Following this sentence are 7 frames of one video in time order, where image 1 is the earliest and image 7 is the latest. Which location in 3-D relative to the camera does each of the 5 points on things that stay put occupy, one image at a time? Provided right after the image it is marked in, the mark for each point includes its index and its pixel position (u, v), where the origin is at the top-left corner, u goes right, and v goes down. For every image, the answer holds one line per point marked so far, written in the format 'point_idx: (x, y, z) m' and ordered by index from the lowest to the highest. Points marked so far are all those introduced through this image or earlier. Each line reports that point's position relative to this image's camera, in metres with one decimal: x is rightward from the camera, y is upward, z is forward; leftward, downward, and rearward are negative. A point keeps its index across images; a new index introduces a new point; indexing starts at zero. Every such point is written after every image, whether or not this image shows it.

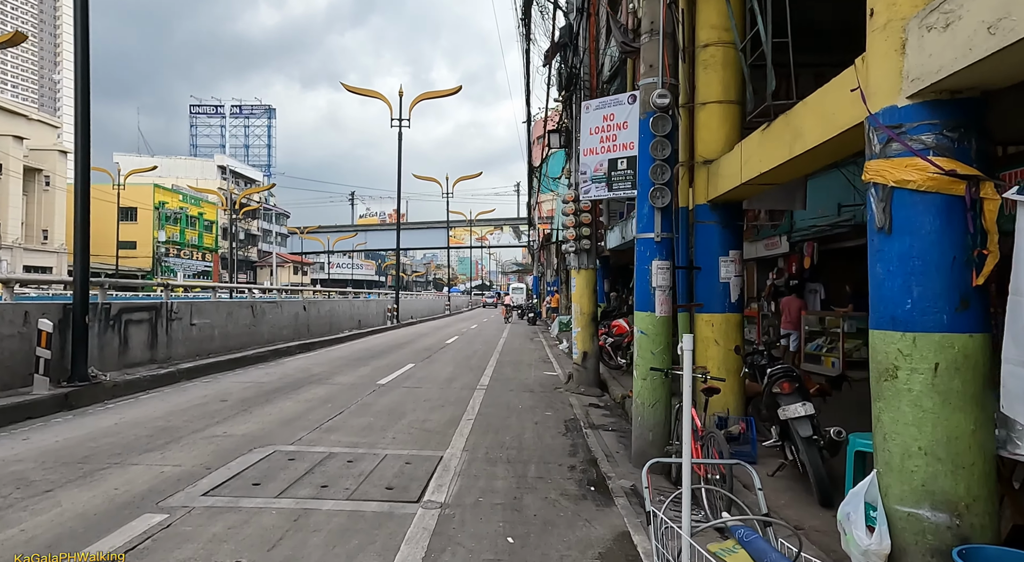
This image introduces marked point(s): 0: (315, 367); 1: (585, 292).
0: (-4.2, -1.9, +12.5) m
1: (+1.3, -0.2, +10.6) m
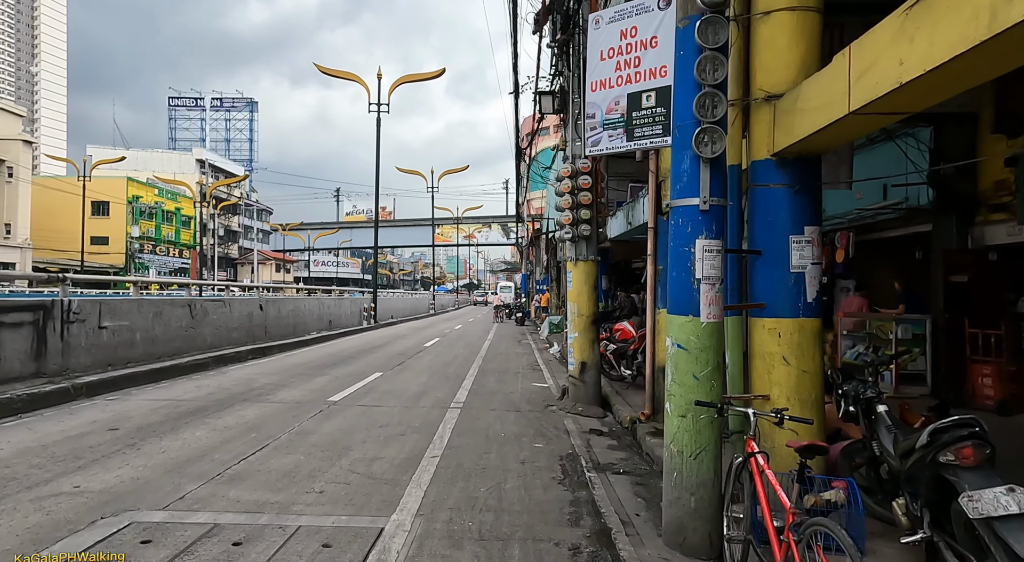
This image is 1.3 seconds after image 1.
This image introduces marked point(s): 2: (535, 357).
0: (-4.5, -1.8, +10.5) m
1: (+1.0, -0.1, +8.7) m
2: (+0.6, -2.0, +15.9) m
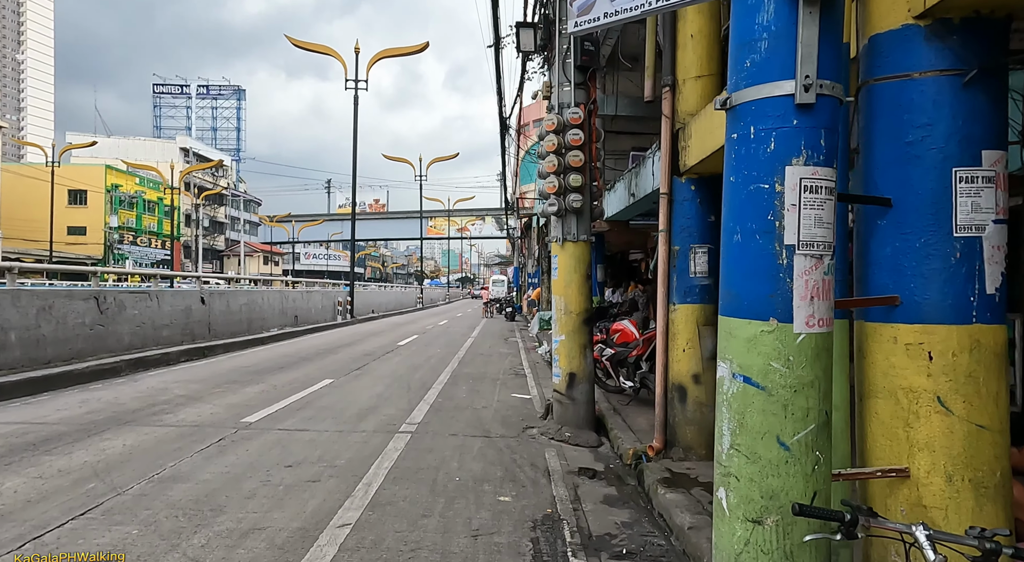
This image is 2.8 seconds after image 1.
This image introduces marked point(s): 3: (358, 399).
0: (-4.8, -1.6, +8.6) m
1: (+0.7, 0.0, +6.7) m
2: (+0.2, -1.8, +14.0) m
3: (-2.2, -1.7, +8.4) m
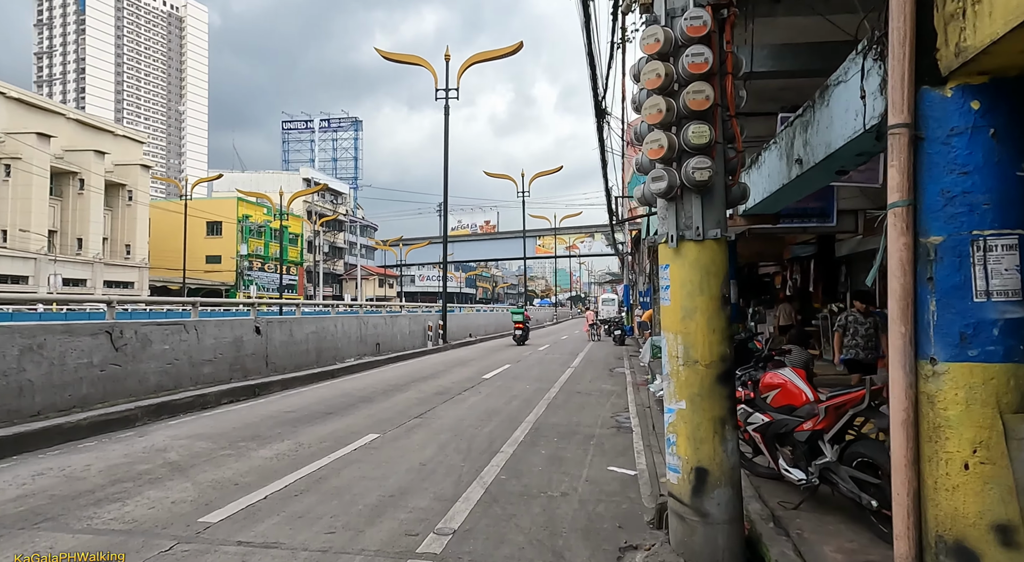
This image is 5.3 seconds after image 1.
0: (-3.8, -1.9, +6.7) m
1: (+1.2, -0.2, +4.0) m
2: (+2.1, -2.2, +11.1) m
3: (-1.3, -2.0, +6.1) m
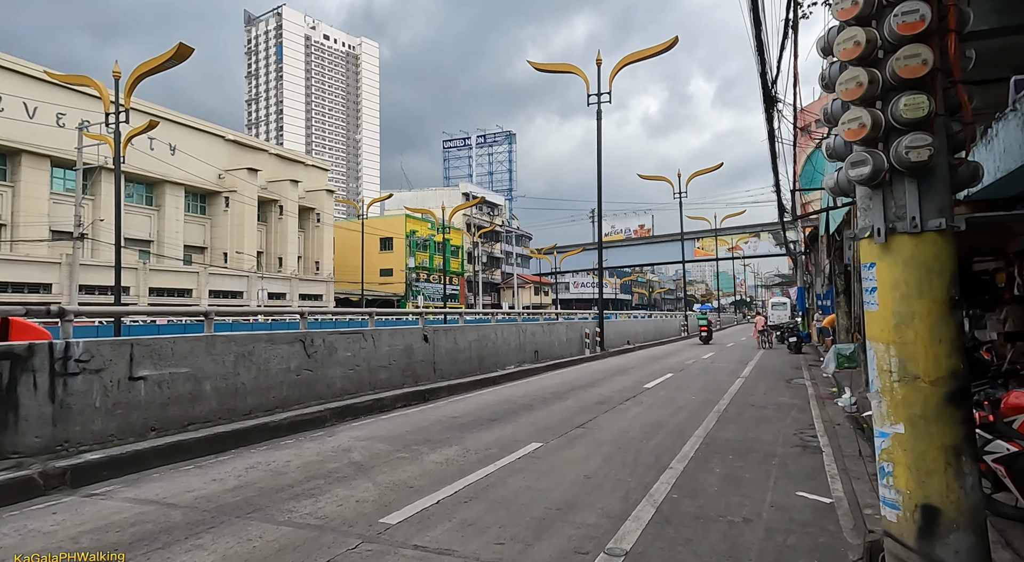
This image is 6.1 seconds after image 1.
0: (-1.9, -2.1, +7.2) m
1: (+2.2, -0.2, +3.3) m
2: (+5.0, -2.2, +10.0) m
3: (+0.4, -2.1, +6.0) m
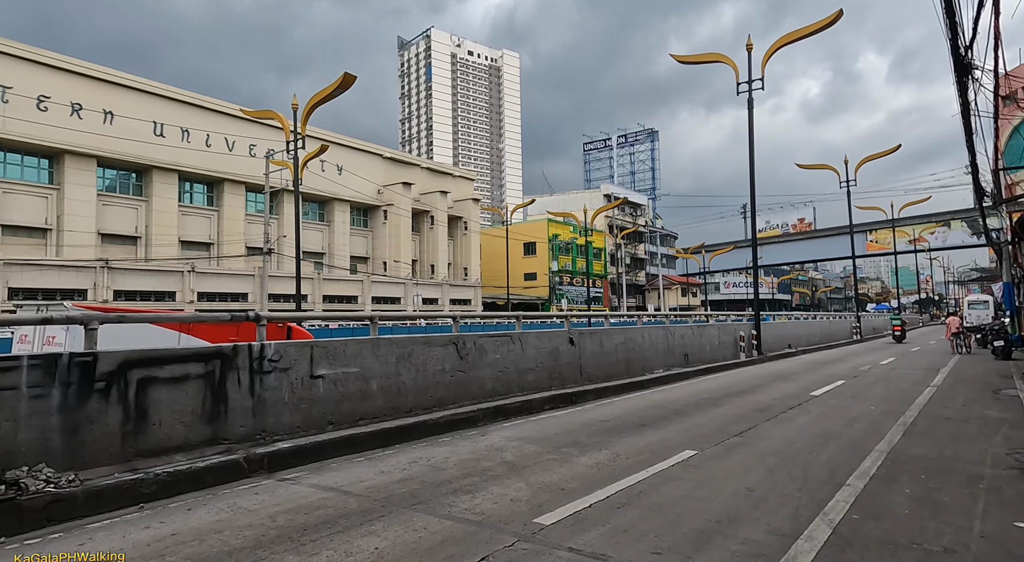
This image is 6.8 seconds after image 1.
0: (-0.1, -2.1, +7.4) m
1: (+3.0, -0.1, +2.7) m
2: (+7.3, -2.1, +8.5) m
3: (+1.9, -2.1, +5.7) m
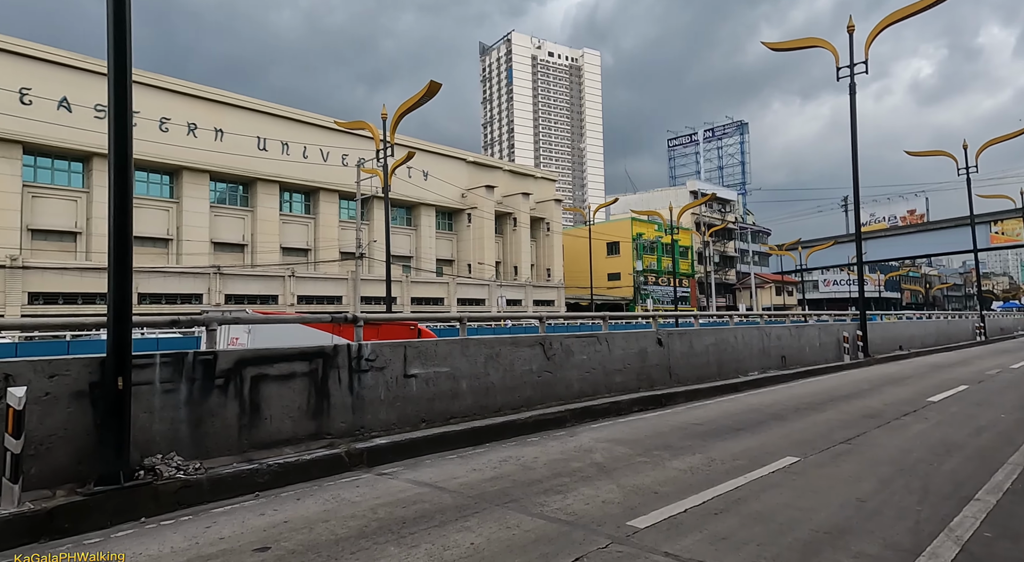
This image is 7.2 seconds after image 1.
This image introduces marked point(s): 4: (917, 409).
0: (+1.1, -2.1, +7.4) m
1: (+3.4, -0.1, +2.3) m
2: (+8.5, -2.1, +7.4) m
3: (+2.8, -2.0, +5.4) m
4: (+7.2, -2.2, +10.6) m
